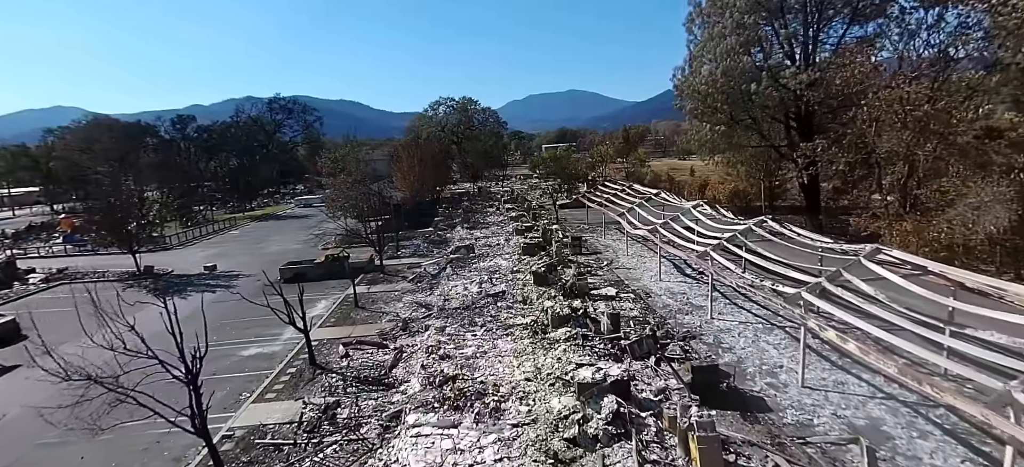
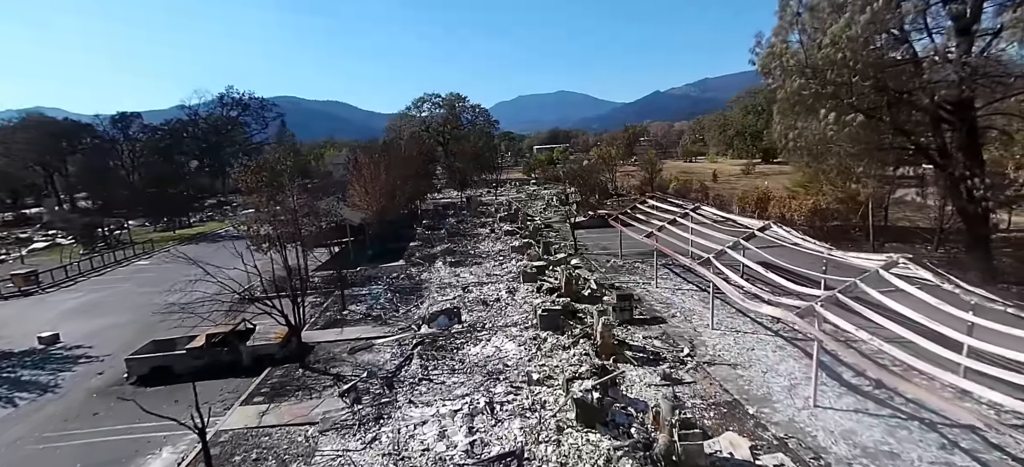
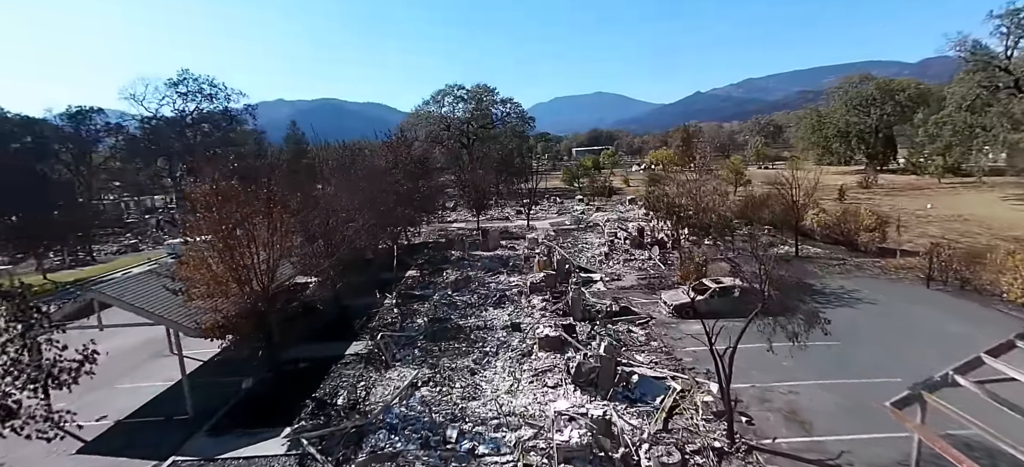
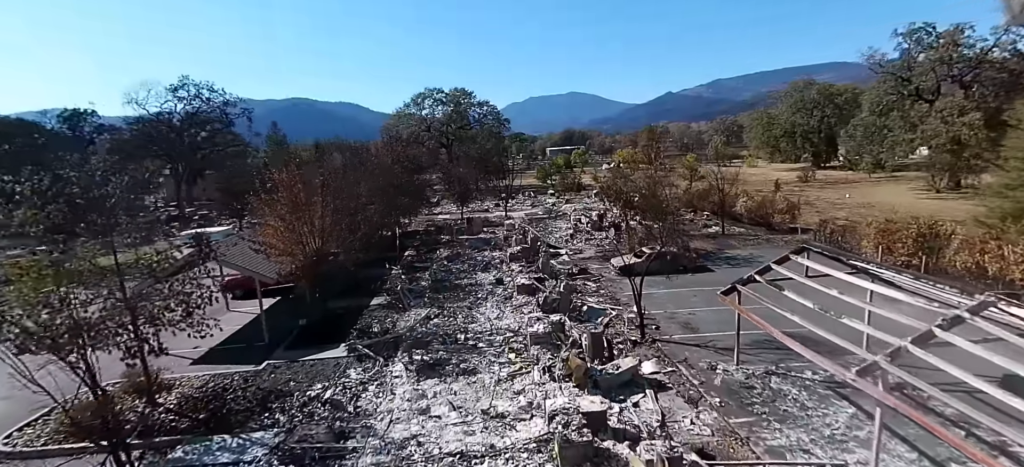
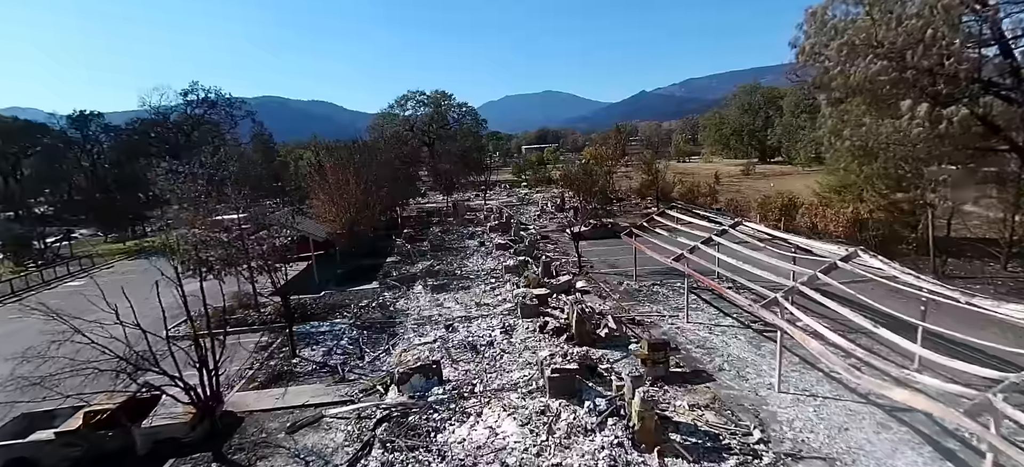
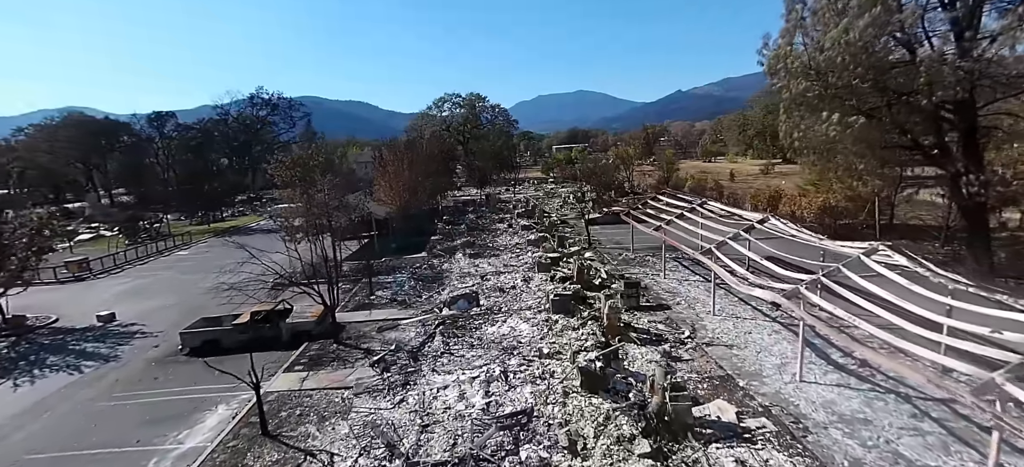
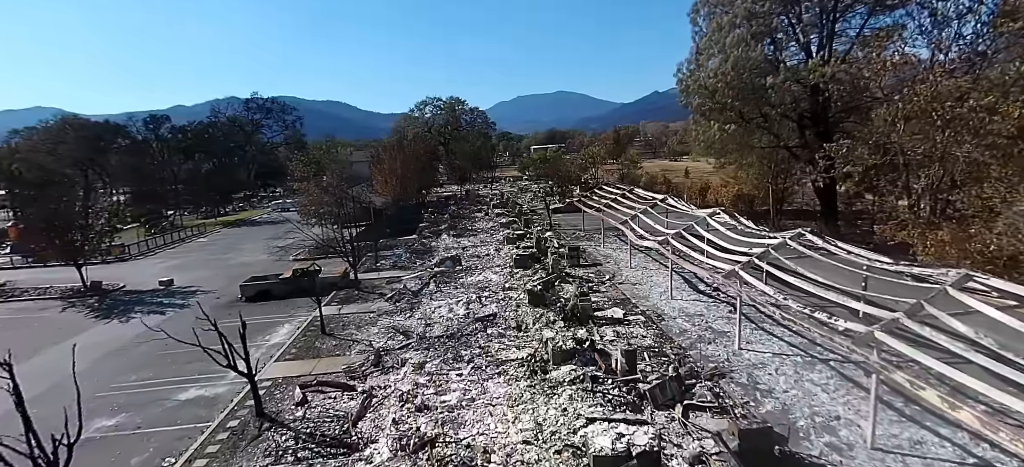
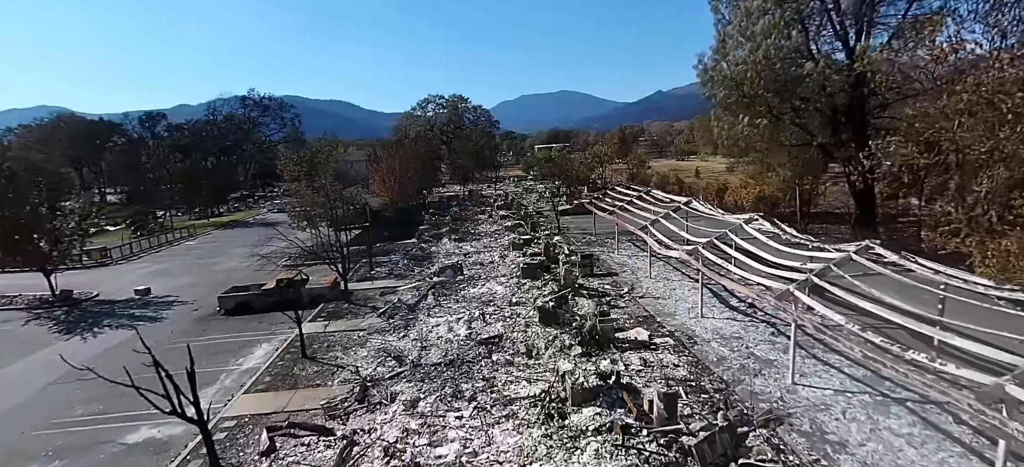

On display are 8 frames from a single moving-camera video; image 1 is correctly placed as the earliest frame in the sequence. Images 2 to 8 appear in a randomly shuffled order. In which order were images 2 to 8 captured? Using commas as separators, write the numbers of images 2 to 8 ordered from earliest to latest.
7, 8, 6, 2, 5, 4, 3
